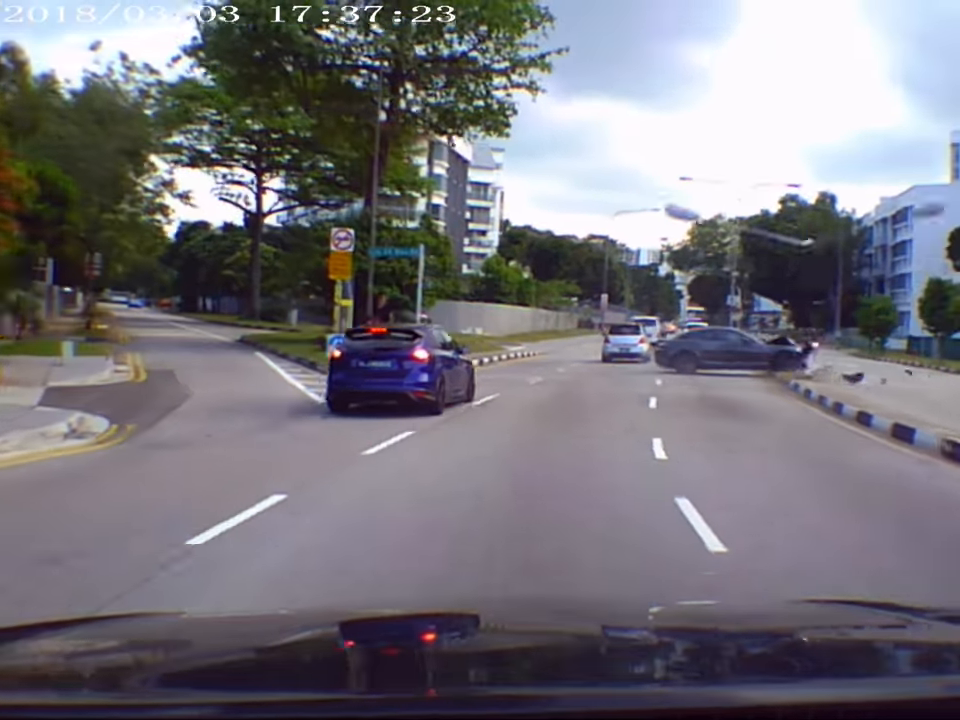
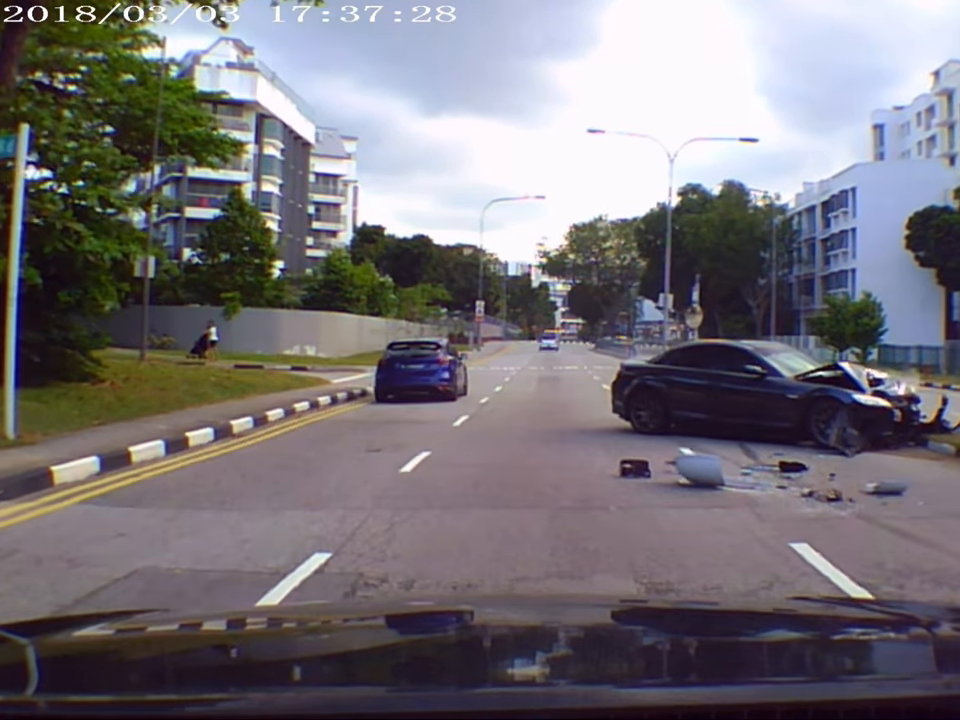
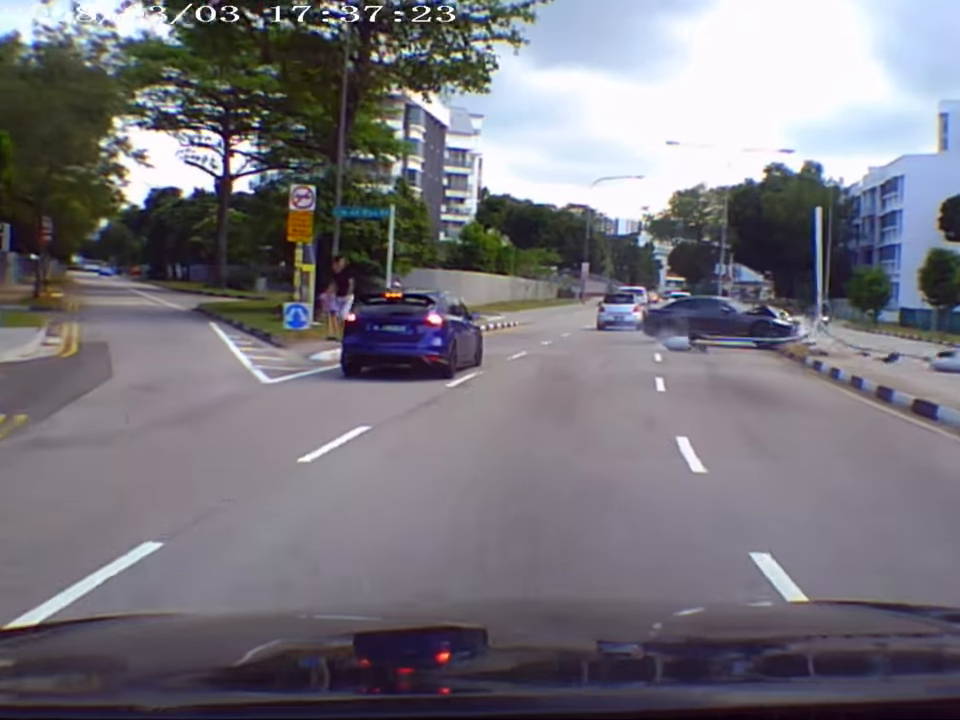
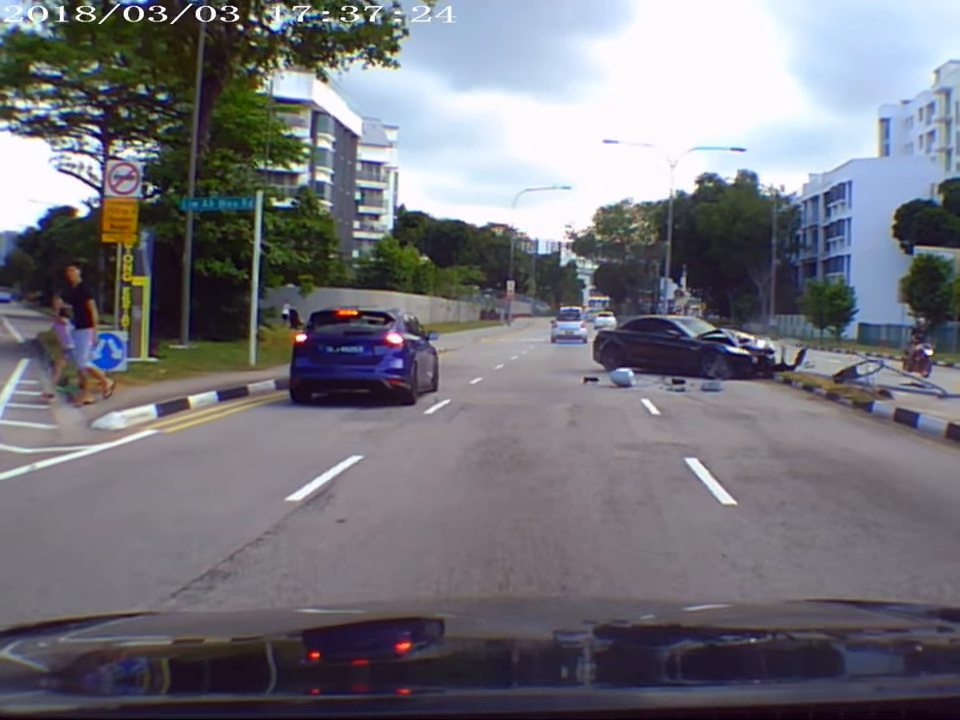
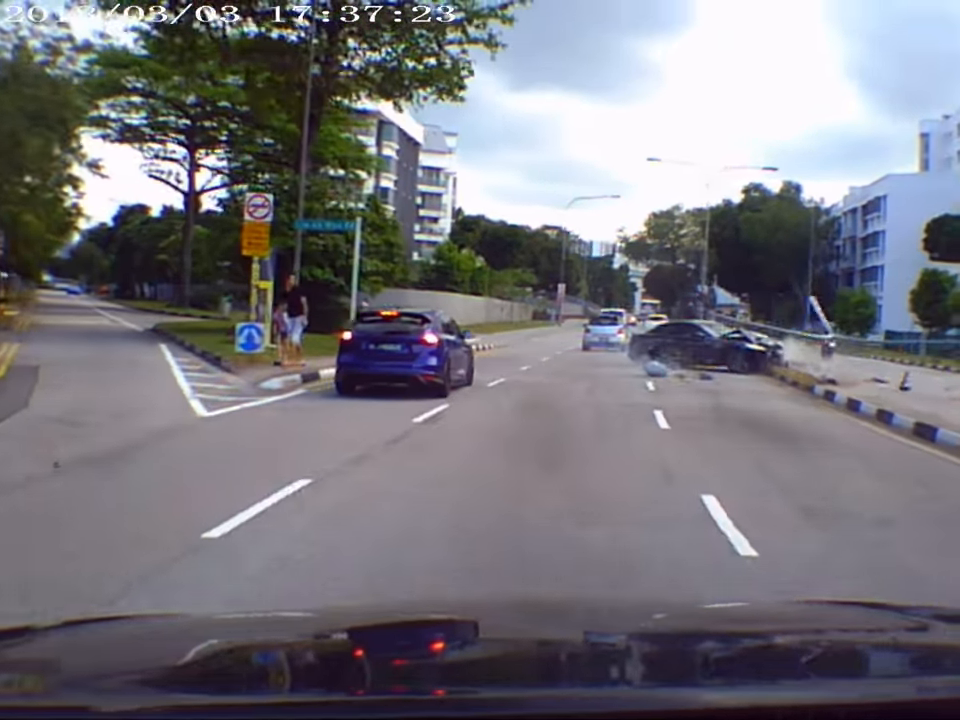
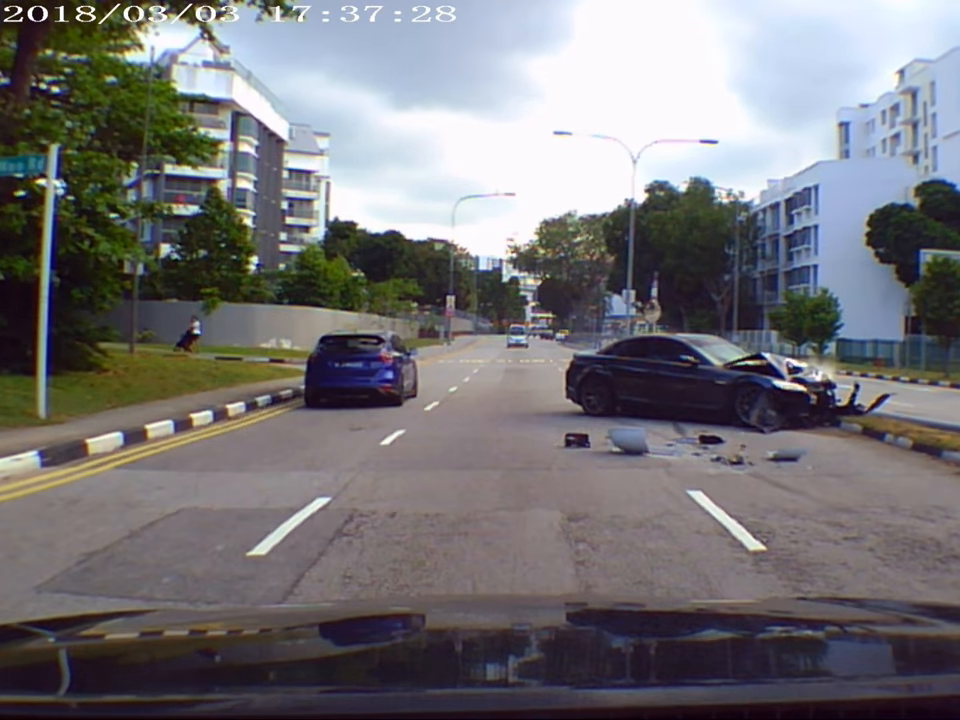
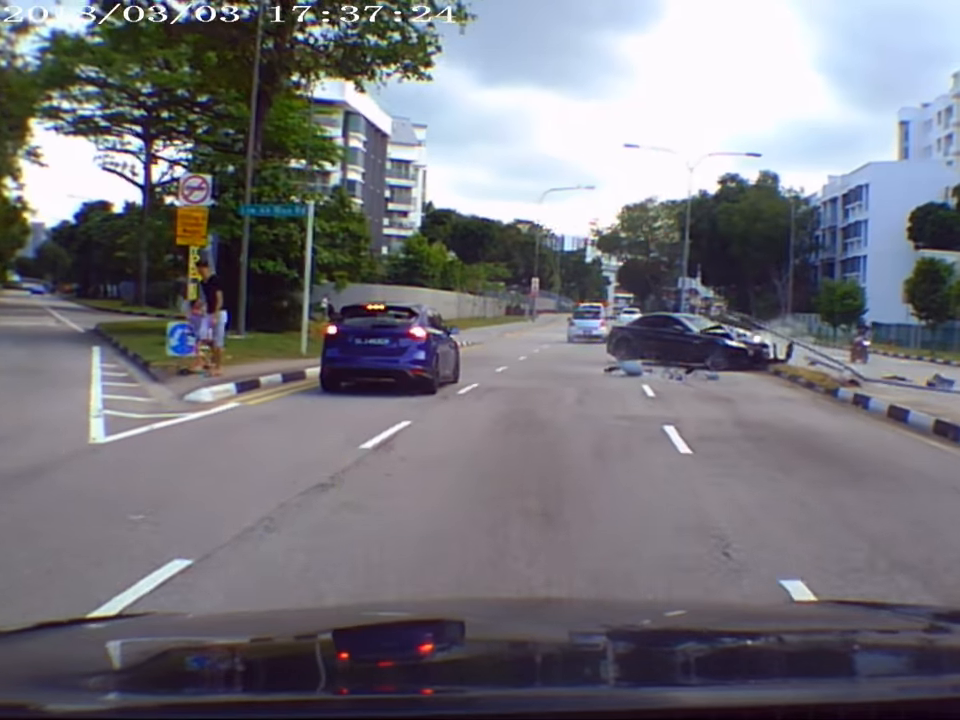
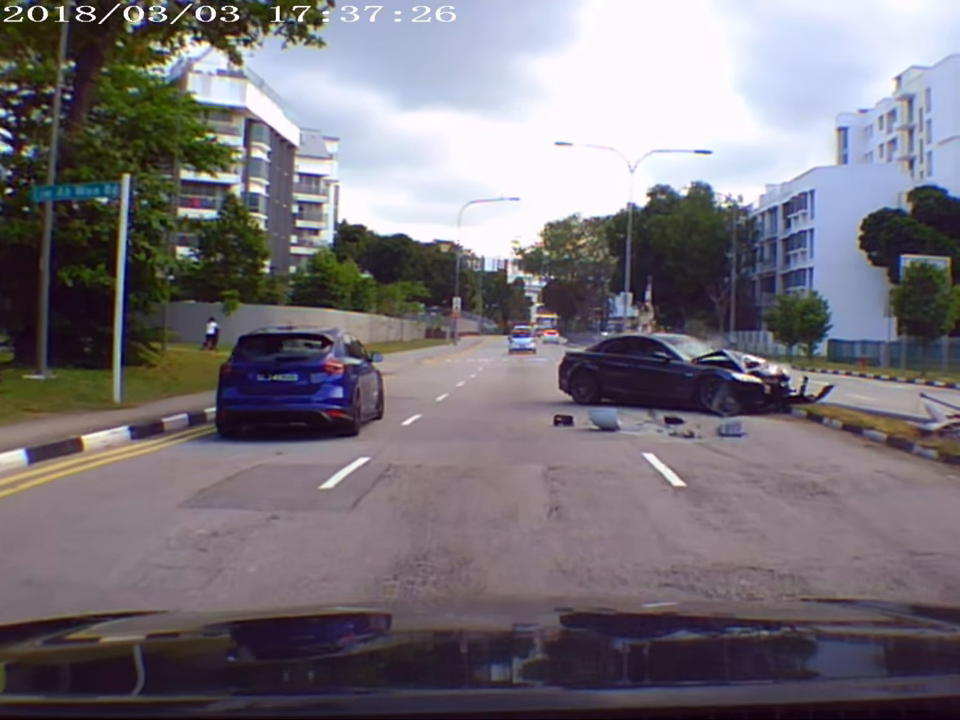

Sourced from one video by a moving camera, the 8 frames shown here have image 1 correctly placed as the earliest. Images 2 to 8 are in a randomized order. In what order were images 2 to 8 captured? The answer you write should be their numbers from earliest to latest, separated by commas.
3, 5, 7, 4, 8, 6, 2
